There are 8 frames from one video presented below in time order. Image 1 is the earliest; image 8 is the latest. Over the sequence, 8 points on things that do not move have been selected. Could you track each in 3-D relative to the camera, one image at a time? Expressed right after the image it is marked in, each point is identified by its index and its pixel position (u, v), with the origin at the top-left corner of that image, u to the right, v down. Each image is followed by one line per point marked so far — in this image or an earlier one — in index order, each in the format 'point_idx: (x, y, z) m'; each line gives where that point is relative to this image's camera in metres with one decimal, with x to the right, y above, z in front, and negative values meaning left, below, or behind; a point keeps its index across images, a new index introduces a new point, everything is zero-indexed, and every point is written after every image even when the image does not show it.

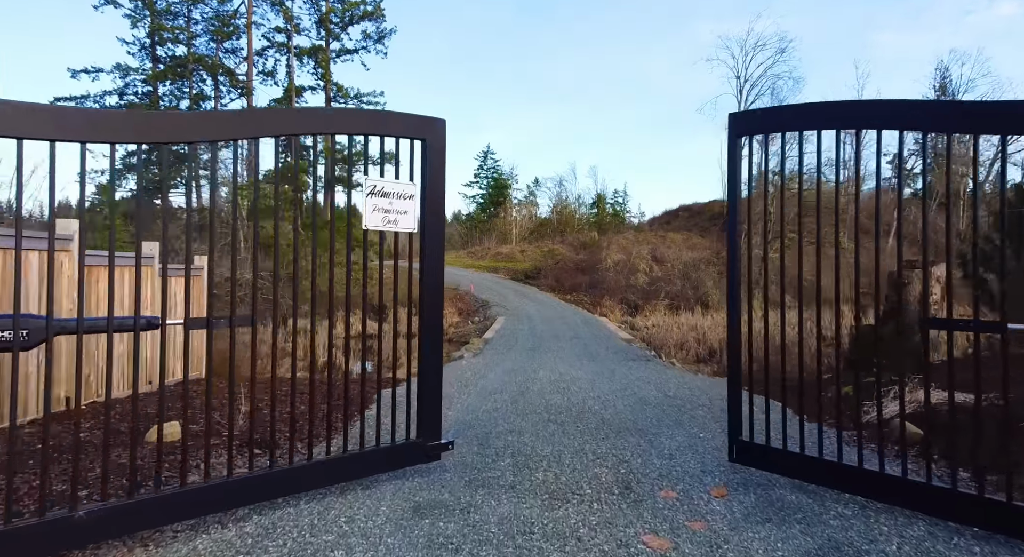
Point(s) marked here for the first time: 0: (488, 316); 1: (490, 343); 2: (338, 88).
0: (-0.7, -1.1, +14.9) m
1: (-0.4, -1.1, +8.7) m
2: (-5.7, +6.2, +17.1) m
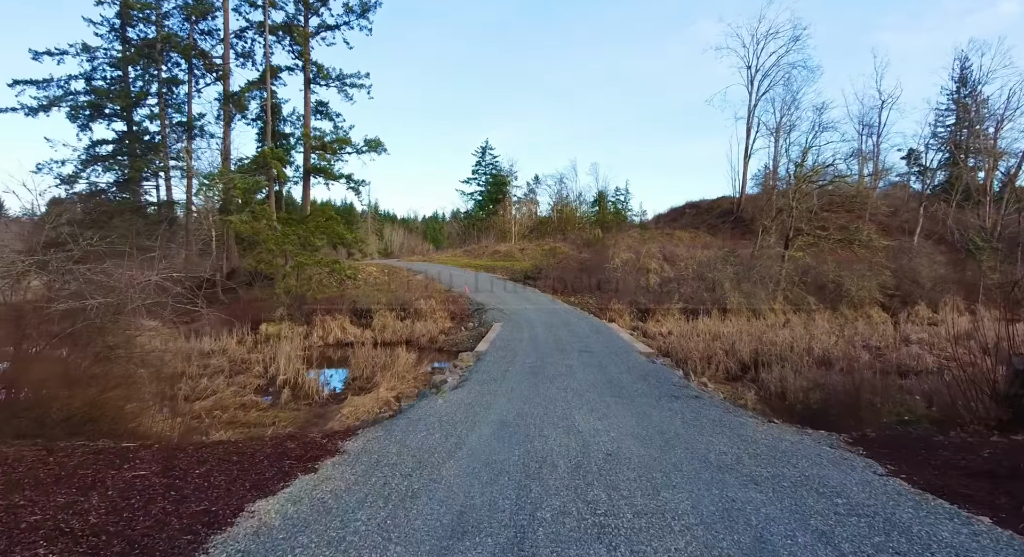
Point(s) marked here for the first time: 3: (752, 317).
0: (-0.8, -1.1, +13.3) m
1: (-0.4, -1.1, +7.2) m
2: (-5.7, +6.1, +15.6) m
3: (+7.0, -1.1, +15.4) m
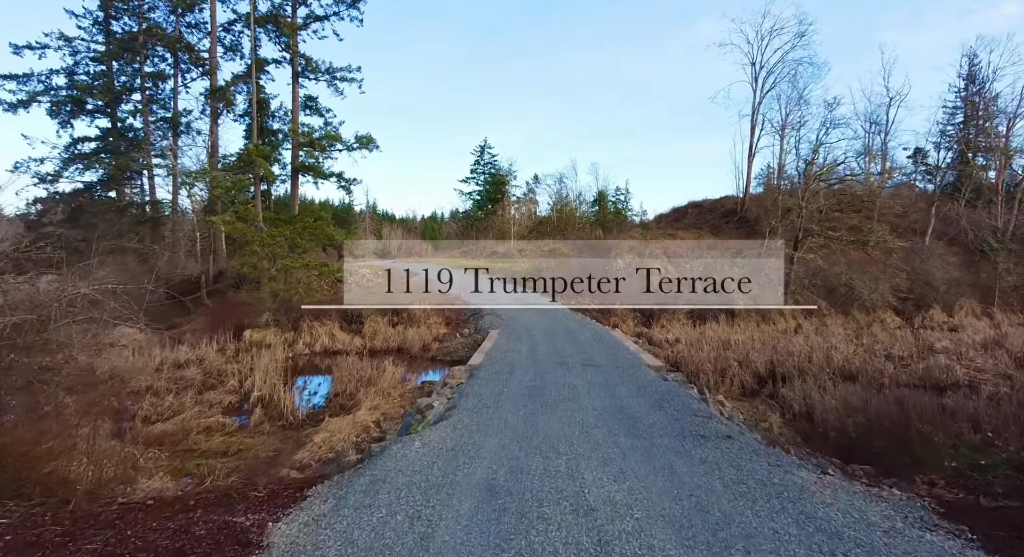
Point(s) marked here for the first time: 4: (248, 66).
0: (-0.8, -1.2, +12.6) m
1: (-0.5, -1.2, +6.5) m
2: (-5.8, +6.1, +14.9) m
3: (+6.9, -1.2, +14.7) m
4: (-7.7, +6.2, +15.4) m
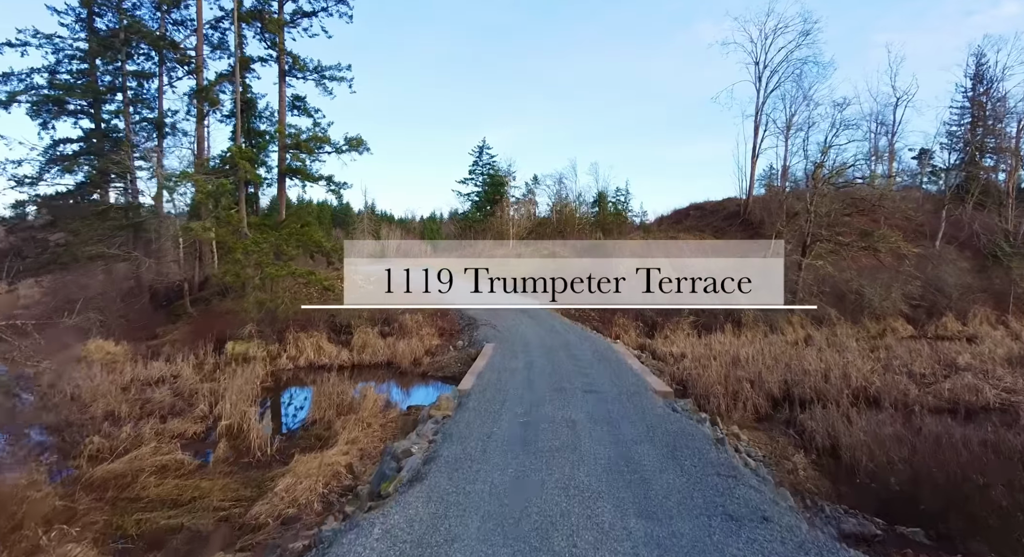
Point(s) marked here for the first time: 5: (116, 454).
0: (-0.9, -1.4, +12.0) m
1: (-0.5, -1.4, +5.8) m
2: (-5.9, +5.8, +14.2) m
3: (+6.8, -1.4, +14.0) m
4: (-7.8, +5.9, +14.7) m
5: (-4.3, -1.9, +5.7) m
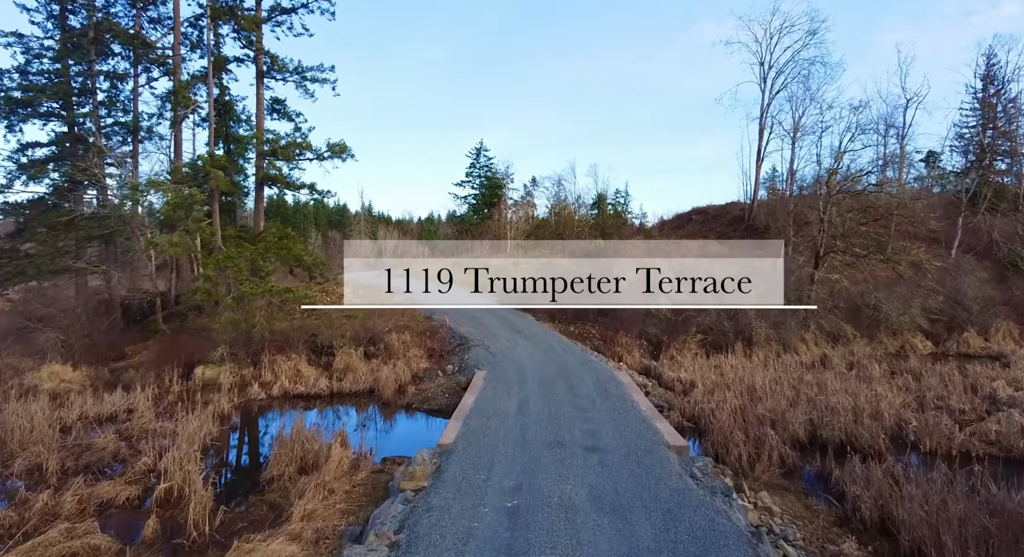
0: (-1.0, -1.8, +11.0) m
1: (-0.7, -1.8, +4.9) m
2: (-6.0, +5.4, +13.2) m
3: (+6.7, -1.8, +13.1) m
4: (-7.9, +5.5, +13.8) m
5: (-4.4, -2.3, +4.7) m
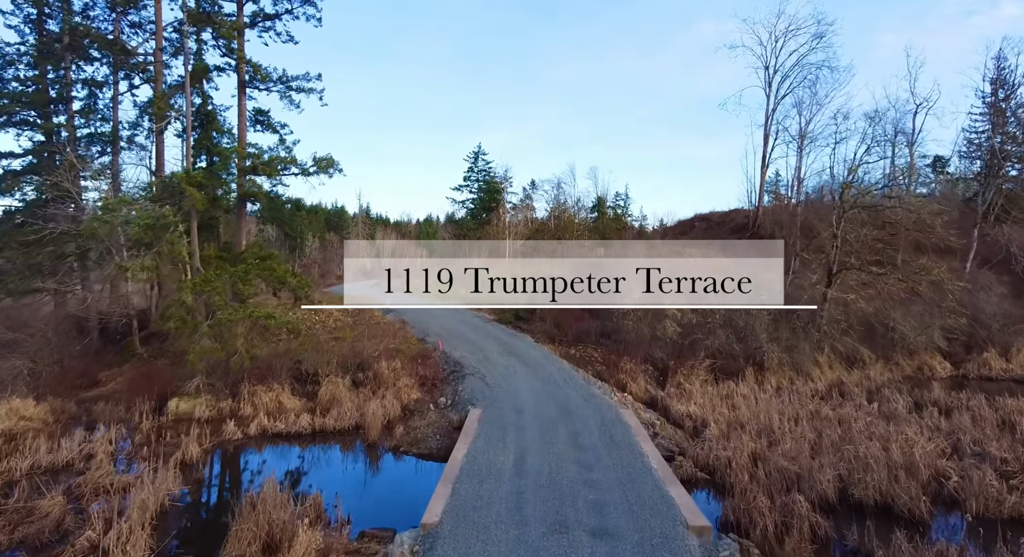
0: (-1.1, -2.3, +10.3) m
1: (-0.7, -2.3, +4.1) m
2: (-6.1, +4.9, +12.5) m
3: (+6.6, -2.3, +12.4) m
4: (-8.0, +5.0, +13.0) m
5: (-4.4, -2.8, +4.0) m
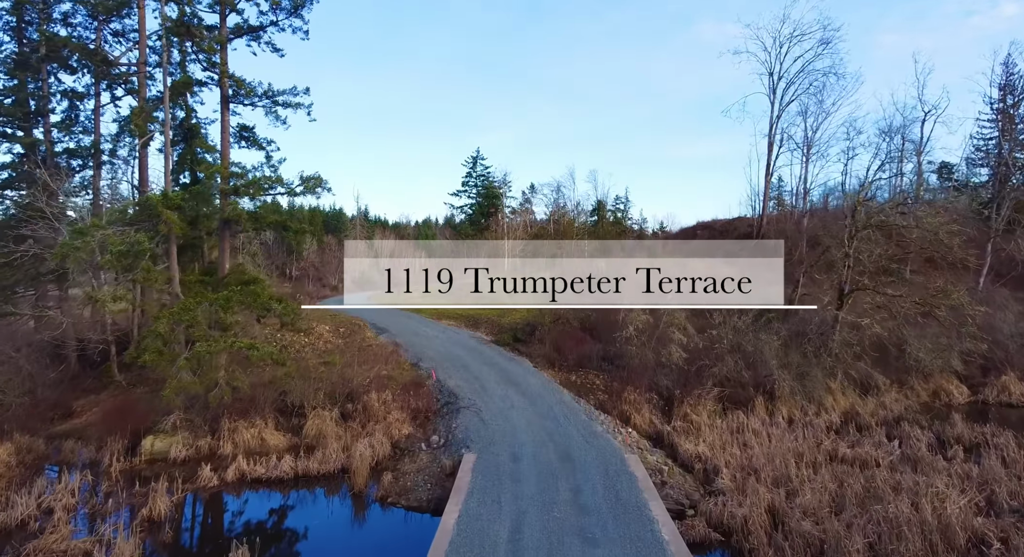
0: (-1.1, -2.9, +9.6) m
1: (-0.7, -2.9, +3.5) m
2: (-6.1, +4.4, +11.8) m
3: (+6.6, -2.9, +11.7) m
4: (-8.0, +4.5, +12.4) m
5: (-4.5, -3.3, +3.3) m
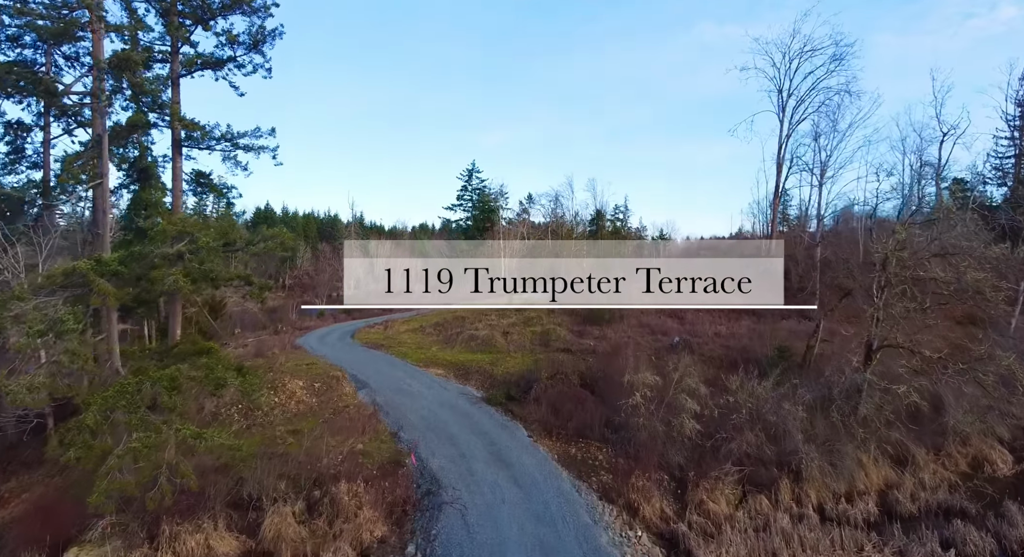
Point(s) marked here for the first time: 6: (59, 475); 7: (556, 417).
0: (-1.3, -4.2, +8.2) m
1: (-0.9, -4.2, +2.0) m
2: (-6.3, +3.1, +10.4) m
3: (+6.4, -4.2, +10.3) m
4: (-8.2, +3.2, +10.9) m
5: (-4.6, -4.6, +1.8) m
6: (-8.9, -3.9, +10.4) m
7: (+1.0, -3.3, +12.6) m
